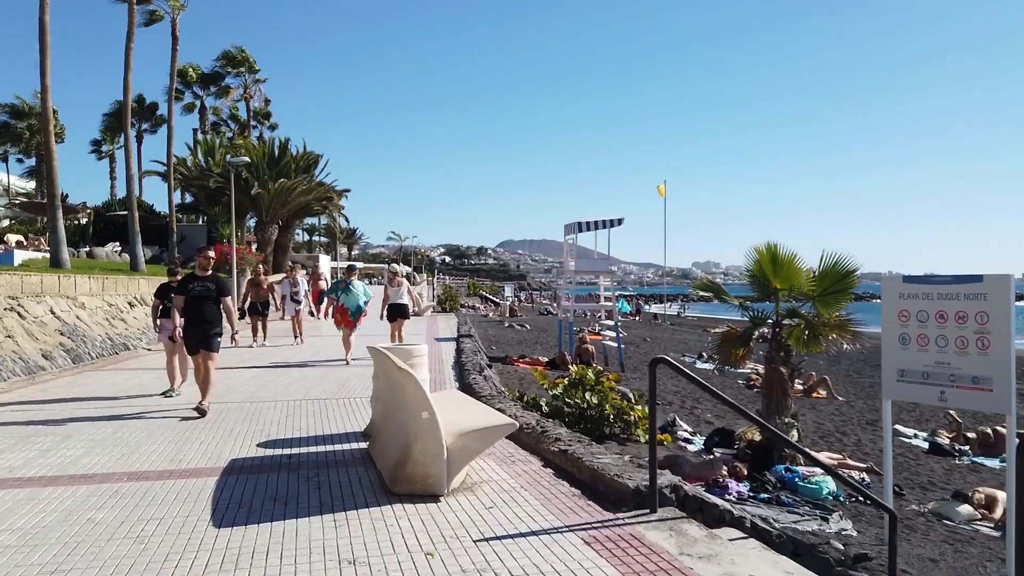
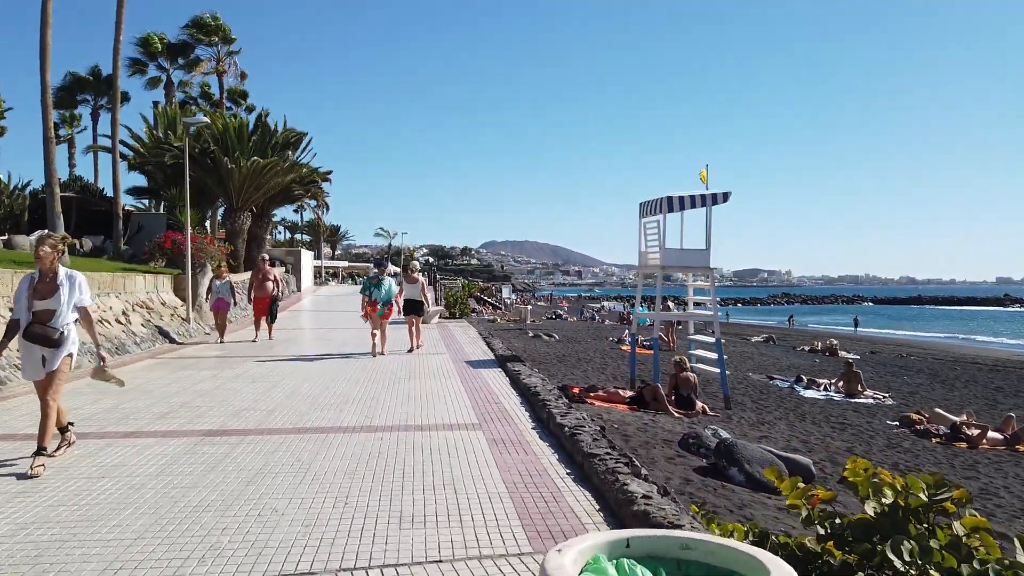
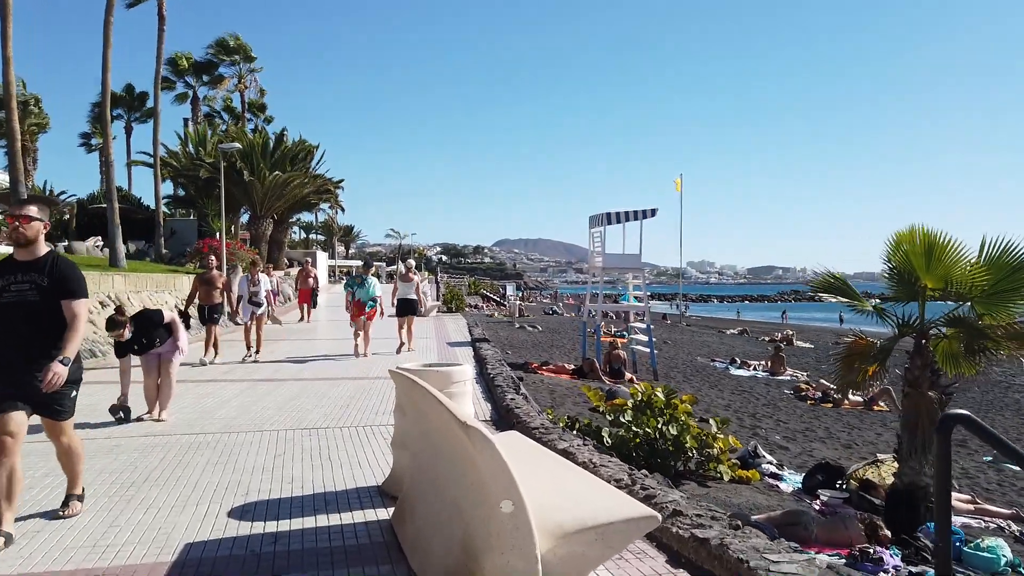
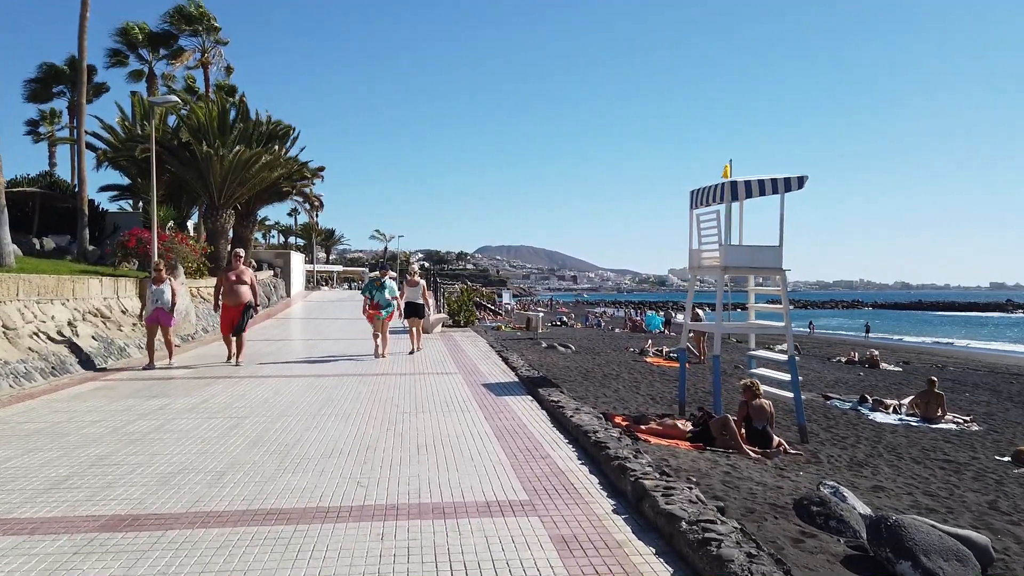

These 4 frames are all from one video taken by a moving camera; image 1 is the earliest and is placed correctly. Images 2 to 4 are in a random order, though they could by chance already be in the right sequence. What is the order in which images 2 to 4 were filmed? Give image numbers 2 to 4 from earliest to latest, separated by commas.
3, 2, 4
